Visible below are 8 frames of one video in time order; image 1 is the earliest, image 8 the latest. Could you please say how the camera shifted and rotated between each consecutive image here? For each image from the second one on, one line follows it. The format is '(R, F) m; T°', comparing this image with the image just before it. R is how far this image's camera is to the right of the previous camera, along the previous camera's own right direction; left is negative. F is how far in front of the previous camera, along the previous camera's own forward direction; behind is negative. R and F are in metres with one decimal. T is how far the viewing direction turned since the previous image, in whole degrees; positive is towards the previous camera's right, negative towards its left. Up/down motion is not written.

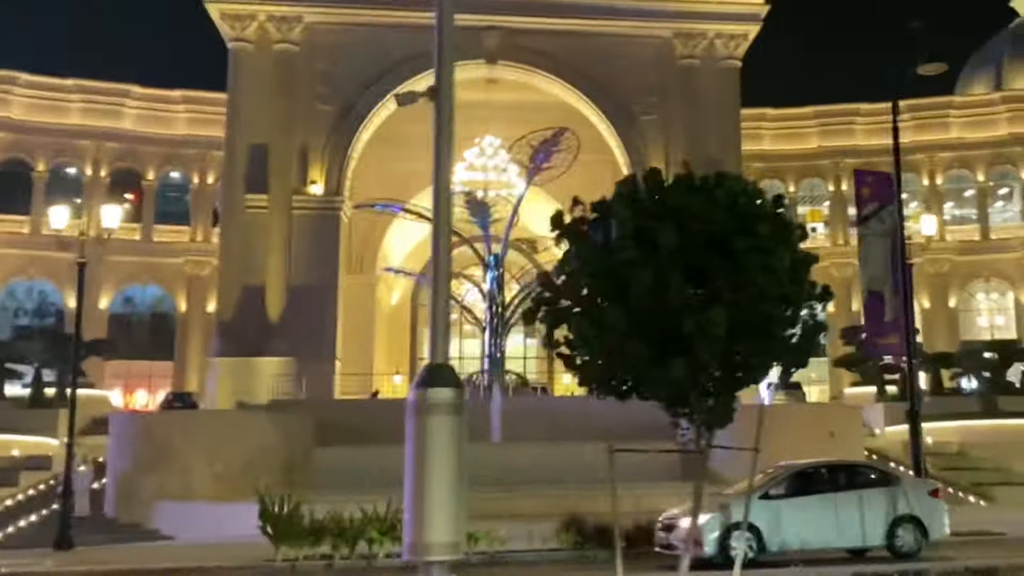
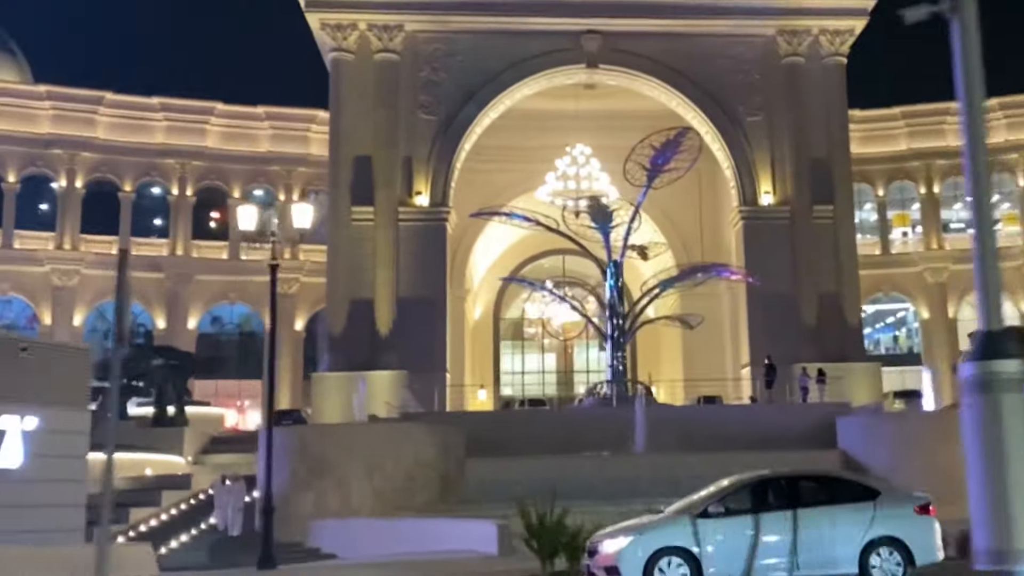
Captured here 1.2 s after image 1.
(-1.8, +0.8) m; -2°
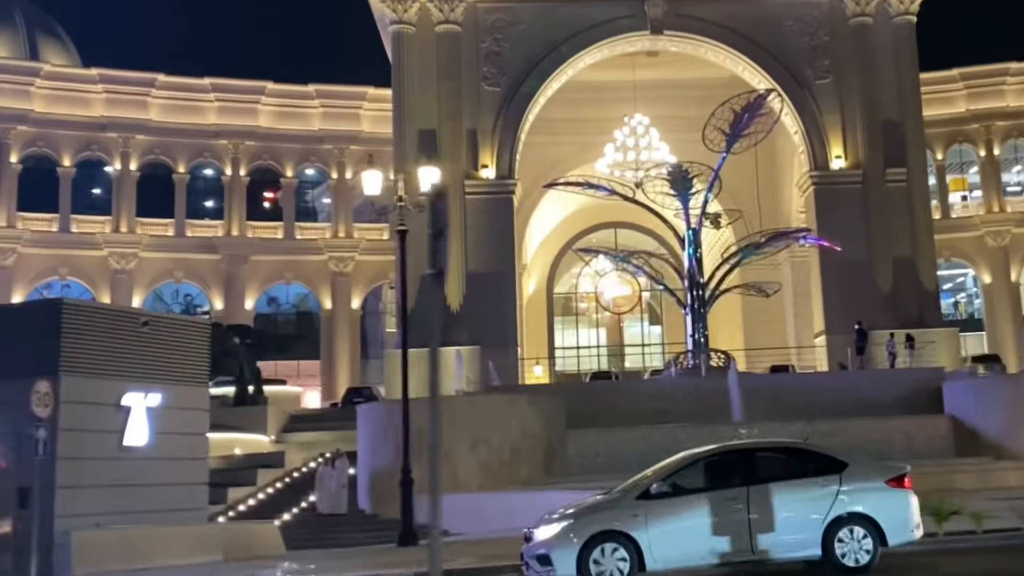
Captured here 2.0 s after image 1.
(-1.1, +0.5) m; -1°
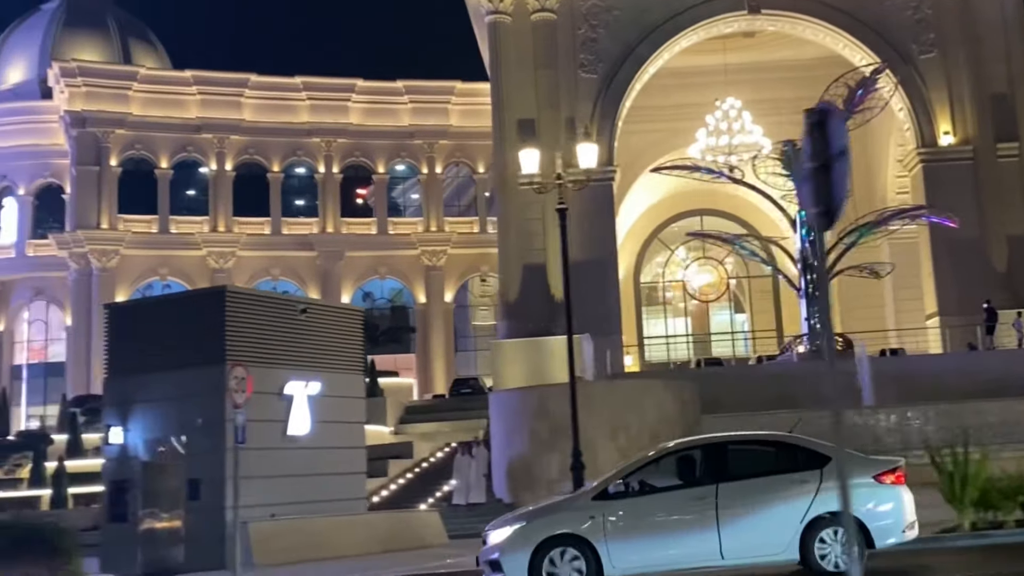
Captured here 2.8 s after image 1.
(-0.9, +0.2) m; -3°
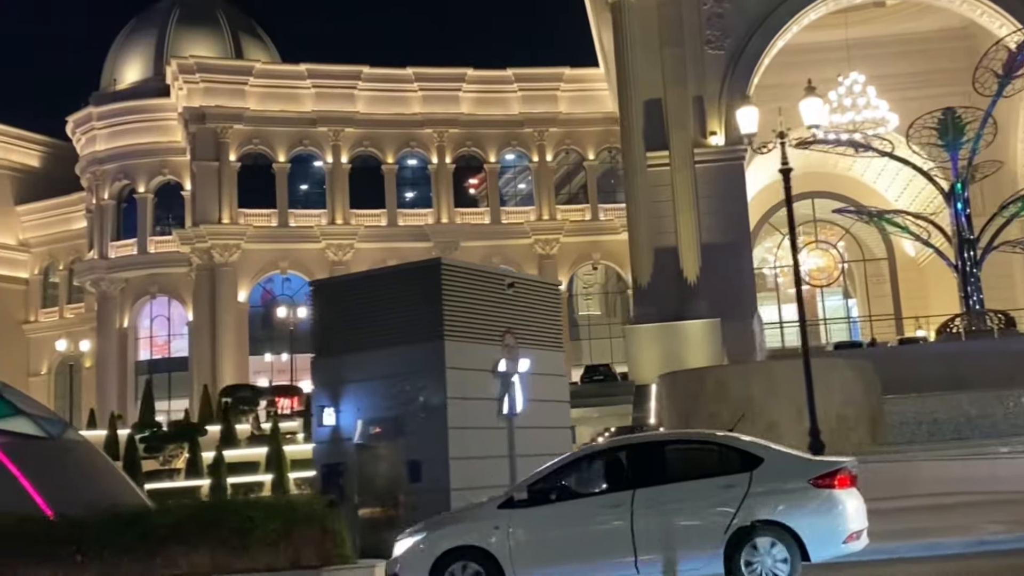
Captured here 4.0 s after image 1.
(-1.3, +0.5) m; -4°
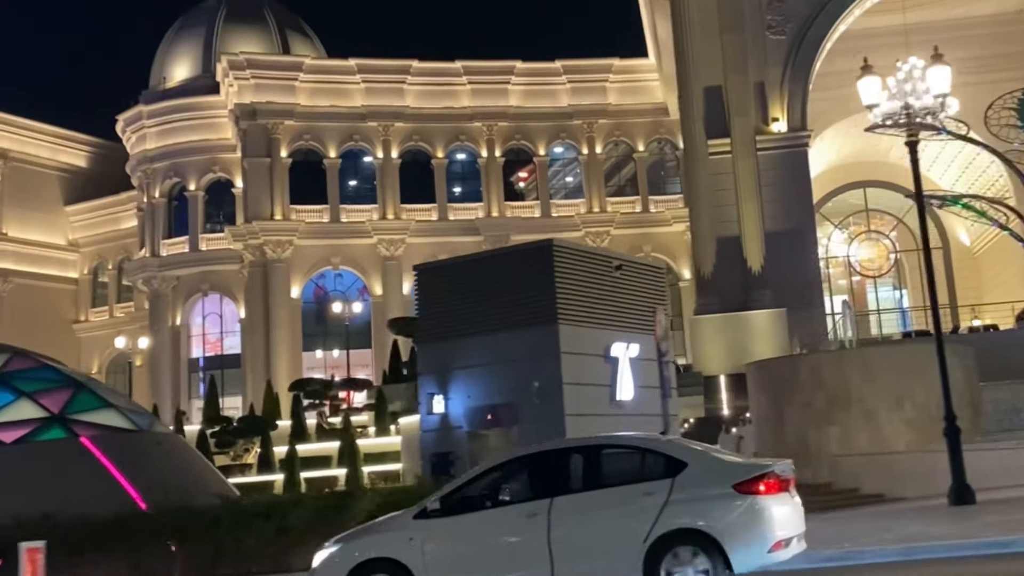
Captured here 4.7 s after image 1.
(-0.7, +0.4) m; -2°
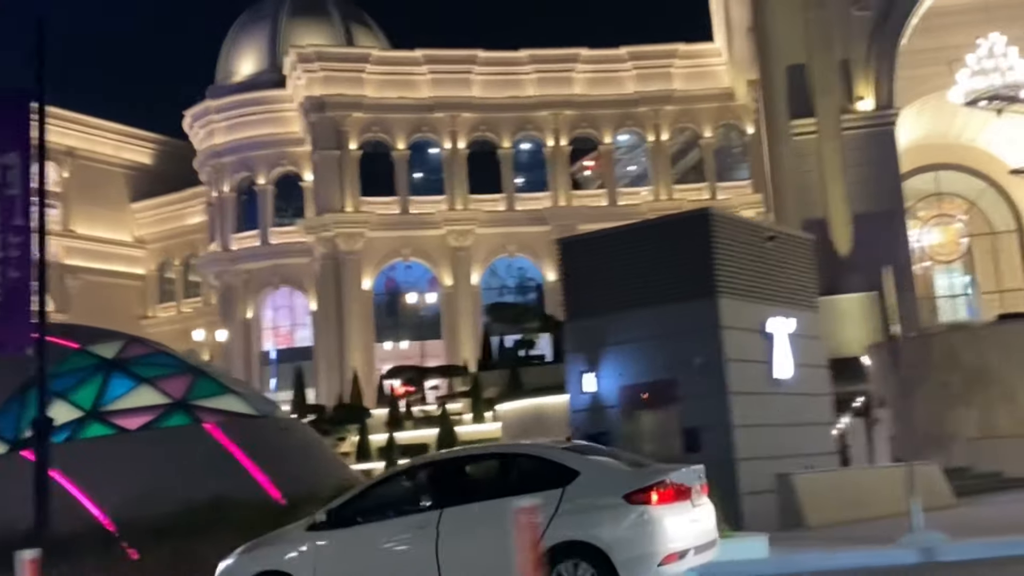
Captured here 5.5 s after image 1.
(-0.9, +0.4) m; -2°
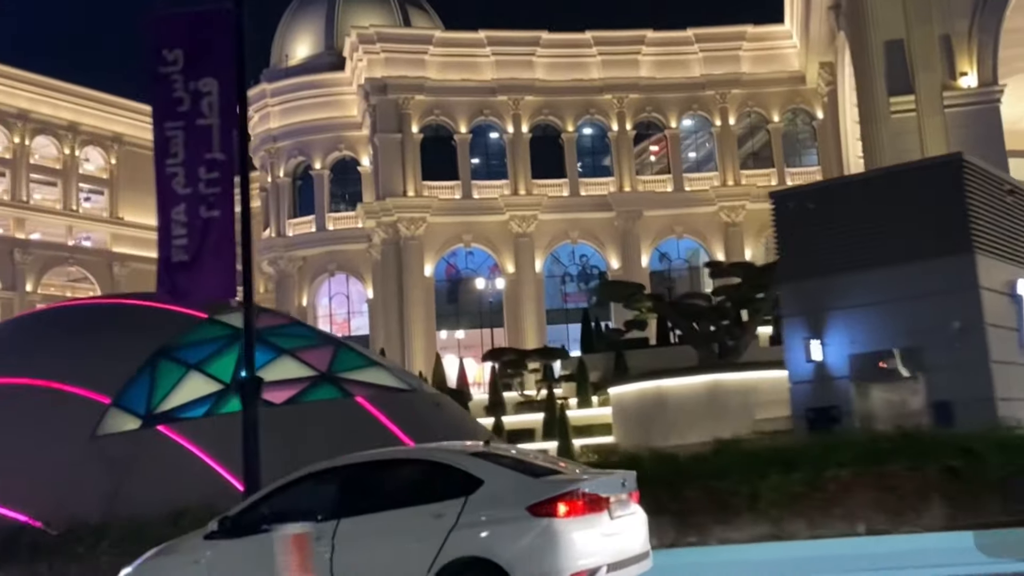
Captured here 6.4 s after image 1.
(-1.5, +1.1) m; -1°
